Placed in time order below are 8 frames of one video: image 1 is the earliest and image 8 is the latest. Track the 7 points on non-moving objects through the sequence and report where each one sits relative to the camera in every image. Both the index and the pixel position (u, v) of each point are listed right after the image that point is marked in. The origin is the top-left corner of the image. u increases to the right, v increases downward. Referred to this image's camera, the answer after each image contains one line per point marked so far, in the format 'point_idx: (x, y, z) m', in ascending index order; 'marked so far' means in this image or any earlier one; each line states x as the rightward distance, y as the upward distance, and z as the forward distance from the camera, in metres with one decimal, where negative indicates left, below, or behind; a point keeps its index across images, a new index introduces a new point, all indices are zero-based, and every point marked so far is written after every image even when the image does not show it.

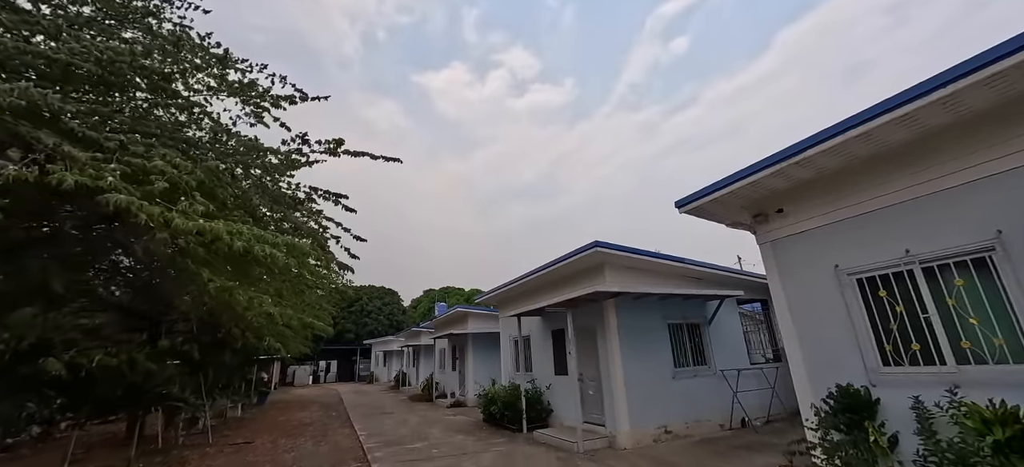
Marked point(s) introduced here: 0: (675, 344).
0: (+3.1, -2.1, +7.4) m
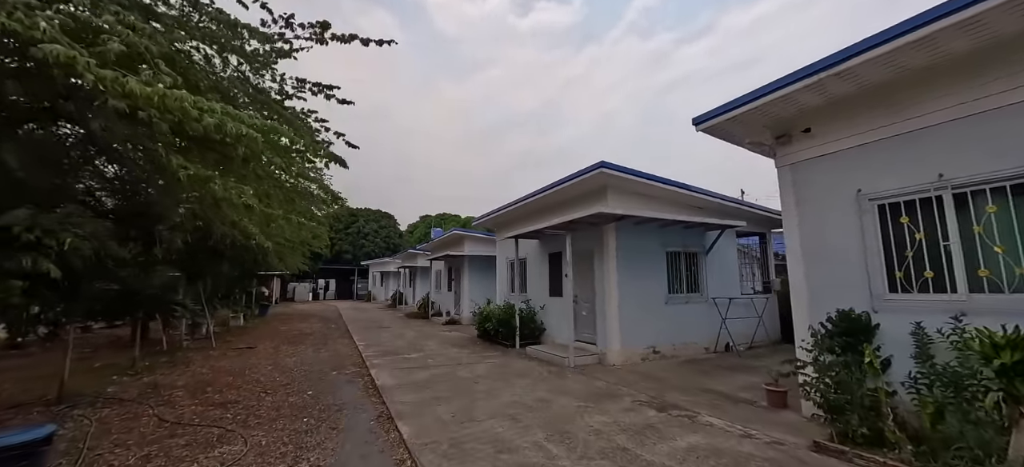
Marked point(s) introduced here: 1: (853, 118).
0: (+3.0, -0.7, +7.5) m
1: (+3.3, +1.1, +3.9) m
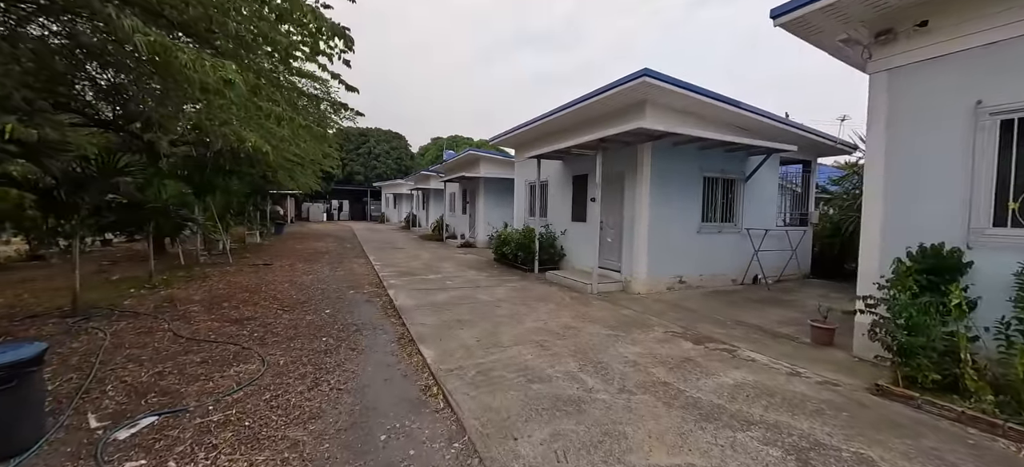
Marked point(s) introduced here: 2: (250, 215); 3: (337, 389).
0: (+3.4, +0.6, +6.9) m
1: (+3.6, +1.7, +3.0) m
2: (-7.9, +0.6, +12.0) m
3: (-1.2, -1.1, +2.8) m
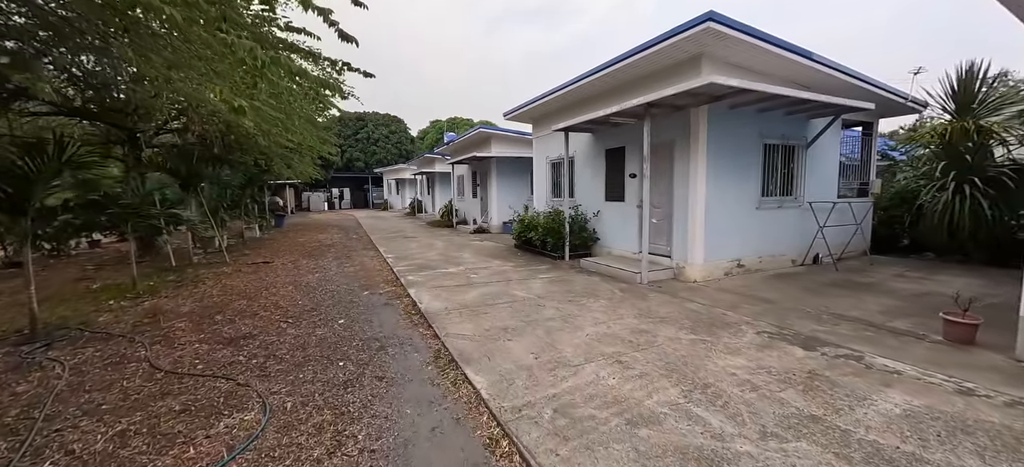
0: (+3.9, +1.0, +6.0) m
1: (+4.0, +1.9, +2.1) m
2: (-7.4, +0.7, +11.1) m
3: (-0.7, -1.1, +2.0) m
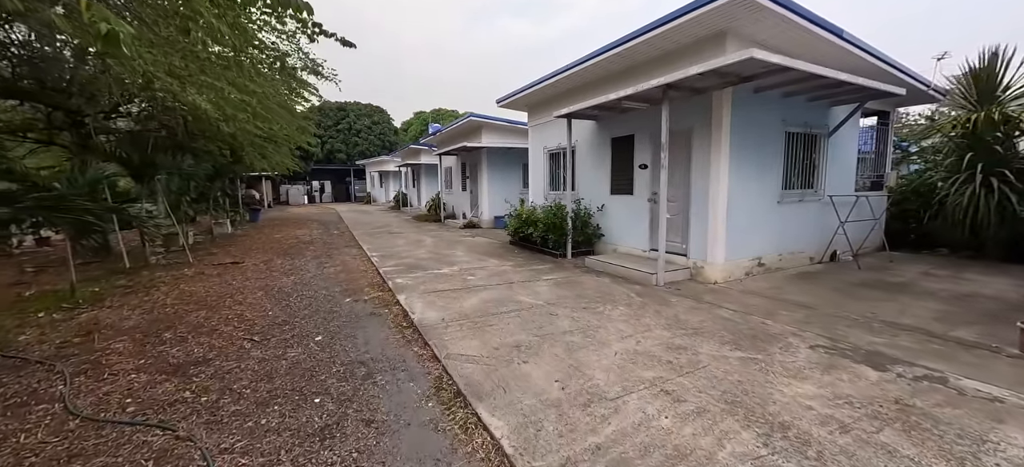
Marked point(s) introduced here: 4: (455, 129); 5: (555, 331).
0: (+3.9, +1.0, +5.5) m
1: (+4.2, +1.9, +1.6) m
2: (-7.6, +0.8, +10.2) m
3: (-0.5, -1.1, +1.4) m
4: (-1.7, +3.1, +11.8) m
5: (+0.4, -0.8, +3.4) m
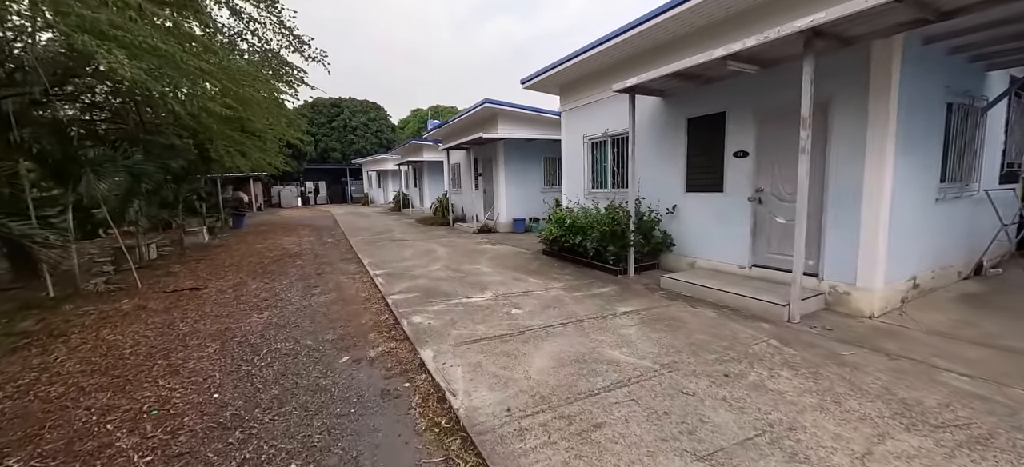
0: (+4.4, +1.0, +4.0) m
1: (+4.8, +1.8, +0.1) m
2: (-7.1, +0.6, +8.6) m
3: (+0.1, -1.3, -0.1) m
4: (-1.2, +2.9, +10.2) m
5: (+1.0, -1.0, +1.9) m
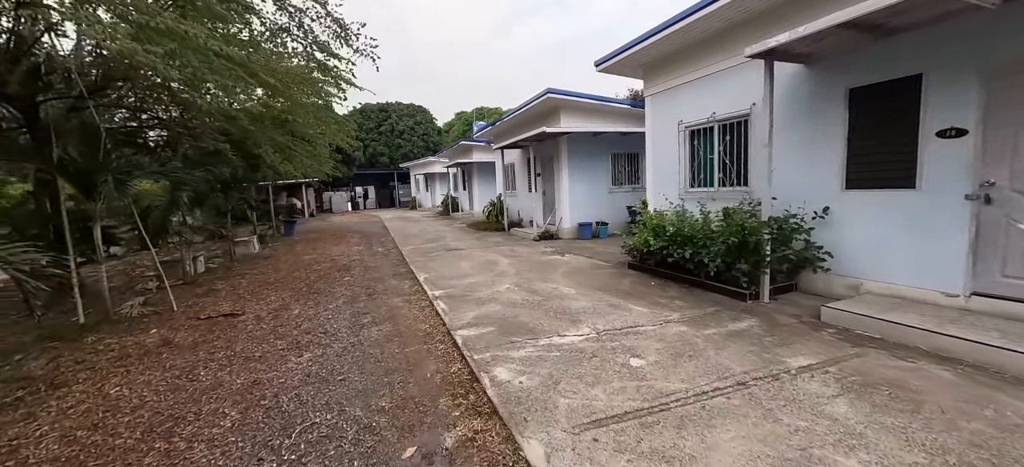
0: (+5.2, +0.9, +2.5) m
1: (+5.1, +1.8, -1.5) m
2: (-5.8, +0.4, +8.3) m
3: (+0.5, -1.4, -1.2) m
4: (+0.2, +2.8, +9.3) m
5: (+1.6, -1.1, +0.7) m
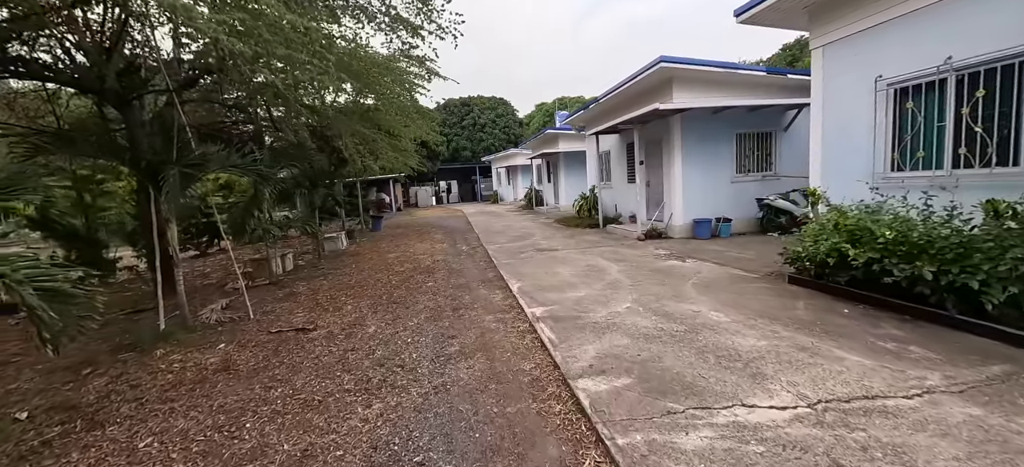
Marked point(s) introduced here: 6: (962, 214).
0: (+5.8, +0.8, +0.4) m
1: (+5.0, +1.6, -3.5) m
2: (-3.9, +0.5, +8.2) m
3: (+0.4, -1.5, -2.3) m
4: (+2.2, +2.8, +8.0) m
5: (+1.9, -1.2, -0.6) m
6: (+3.3, +0.2, +3.0) m
